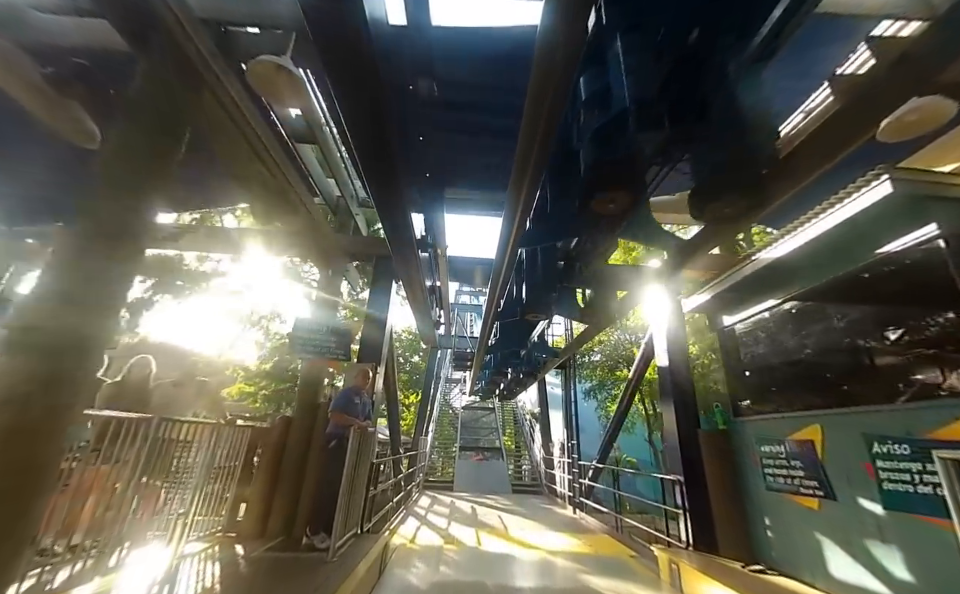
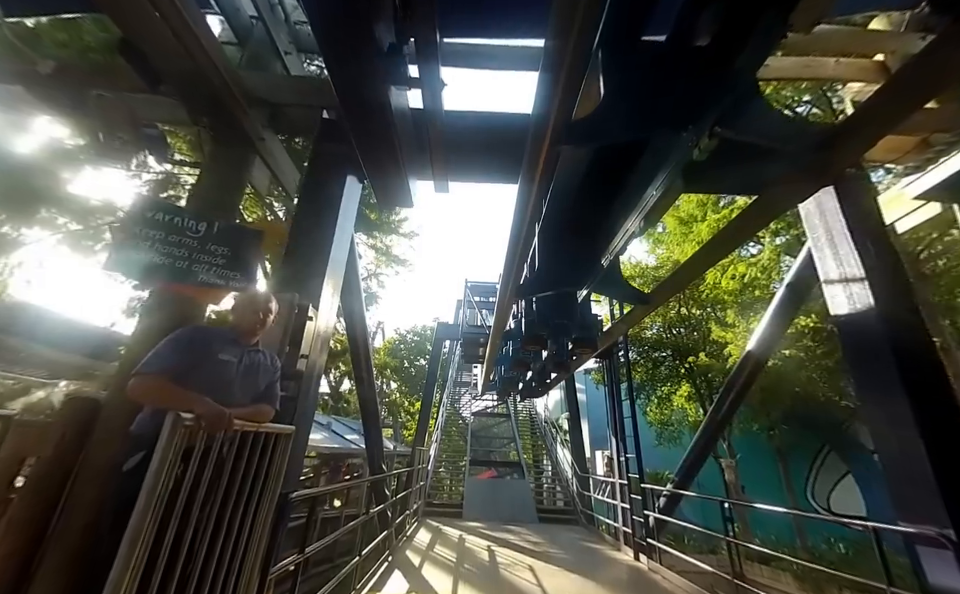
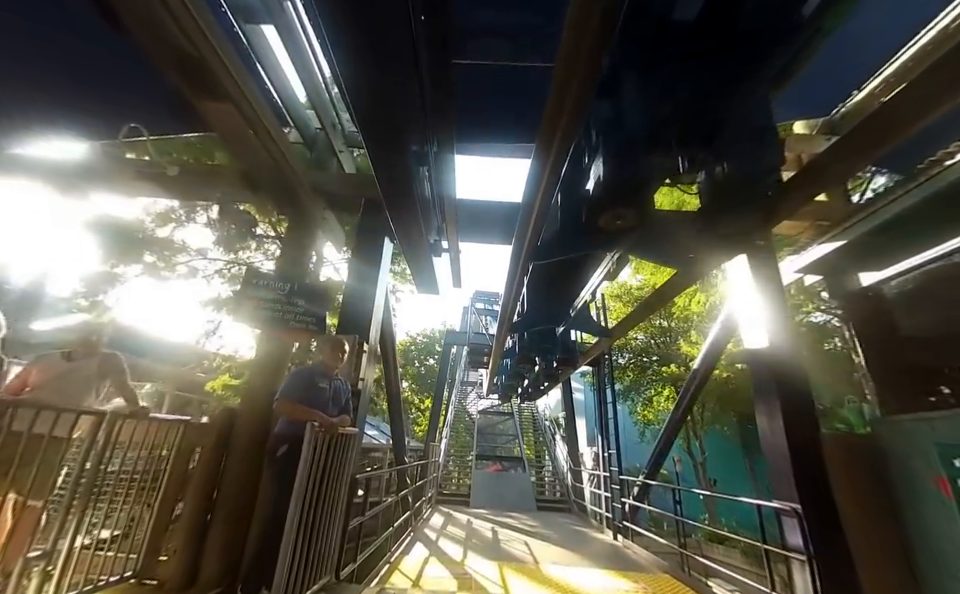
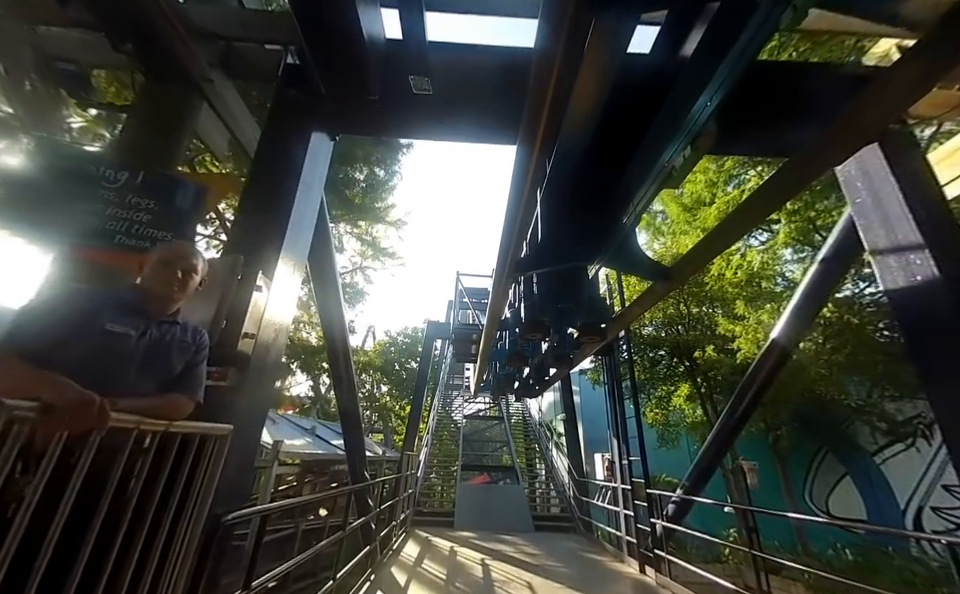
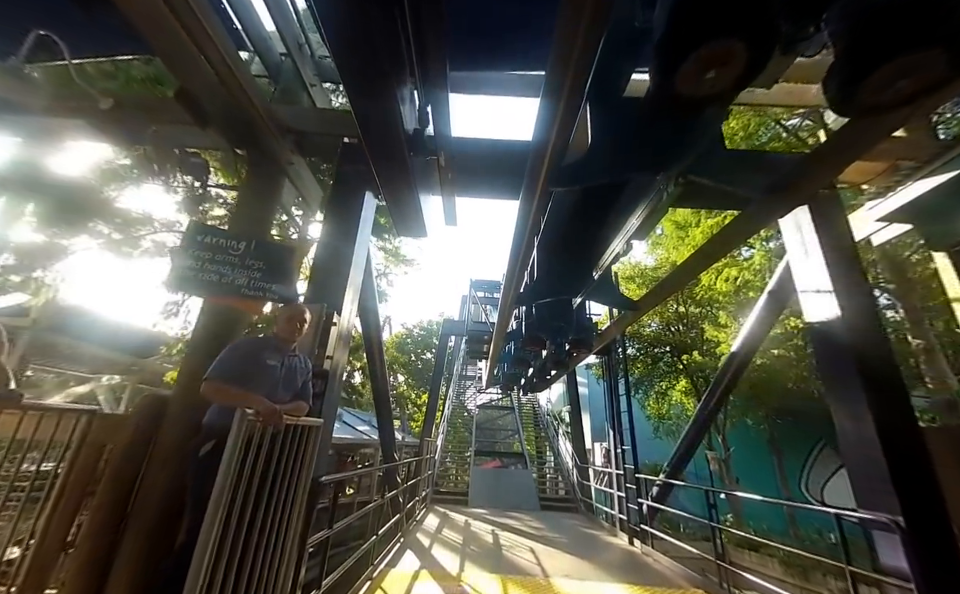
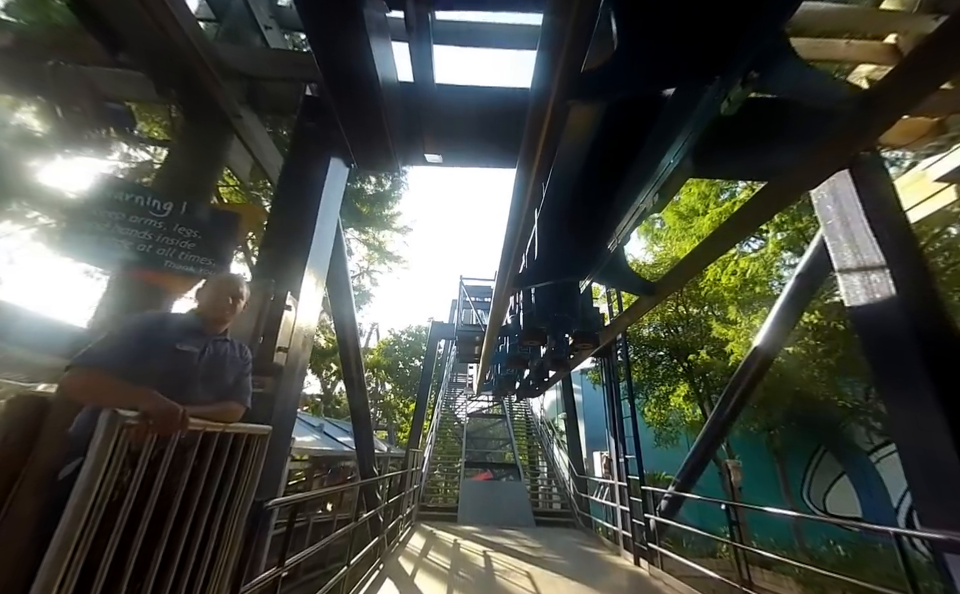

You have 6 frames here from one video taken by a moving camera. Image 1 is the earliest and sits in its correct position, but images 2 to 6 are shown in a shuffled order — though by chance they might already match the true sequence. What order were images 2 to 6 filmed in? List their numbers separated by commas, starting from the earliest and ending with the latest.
3, 5, 2, 6, 4
